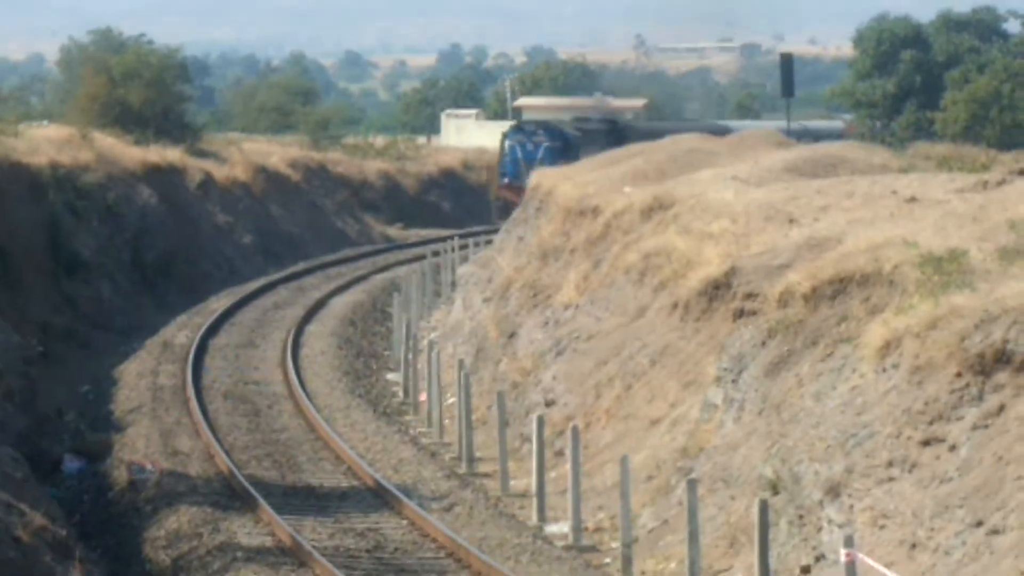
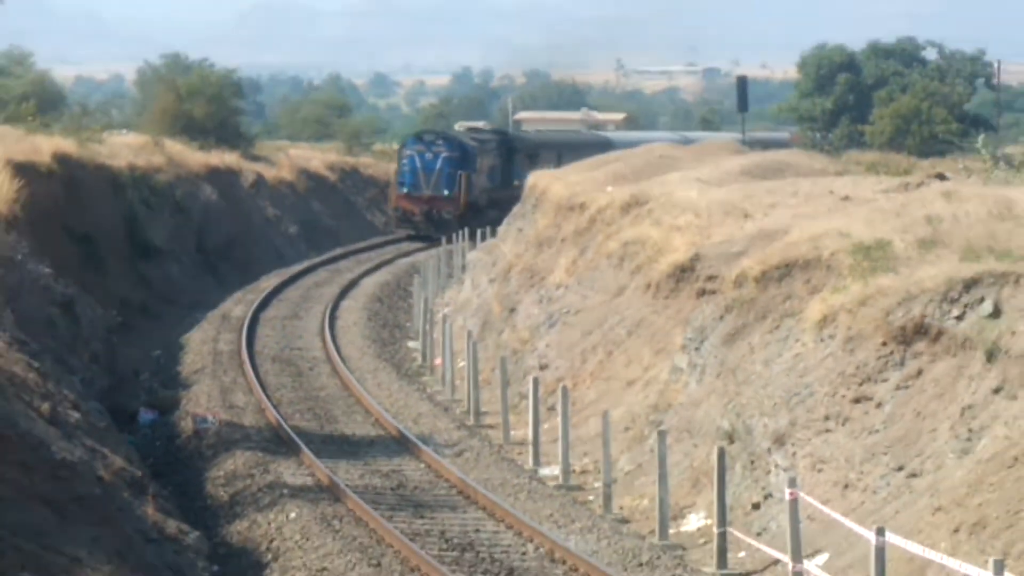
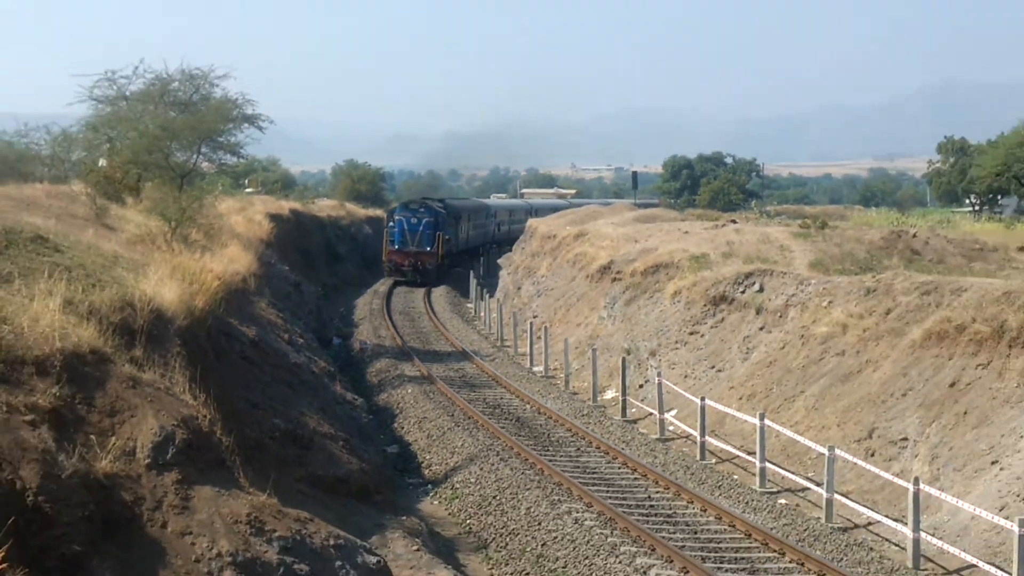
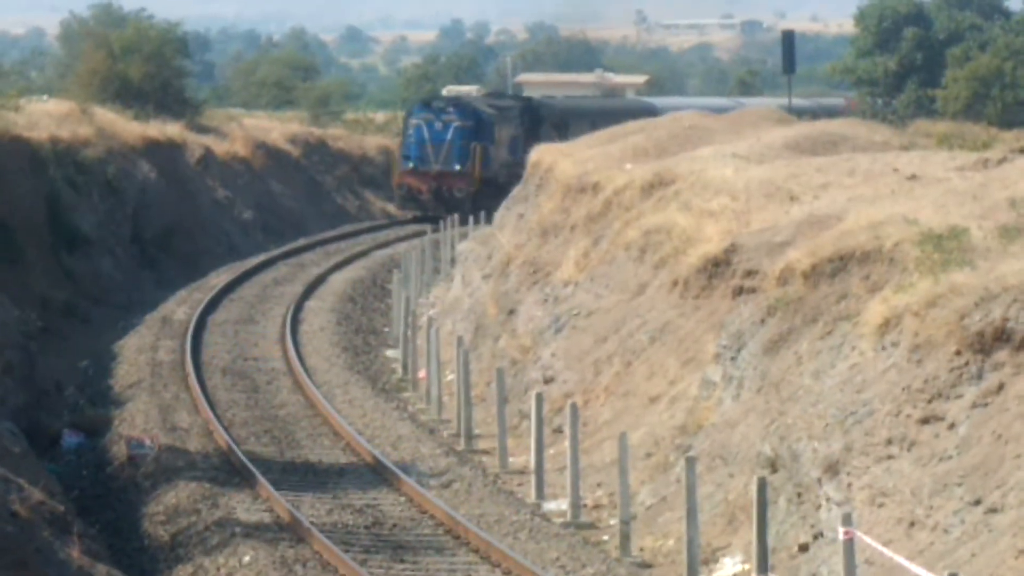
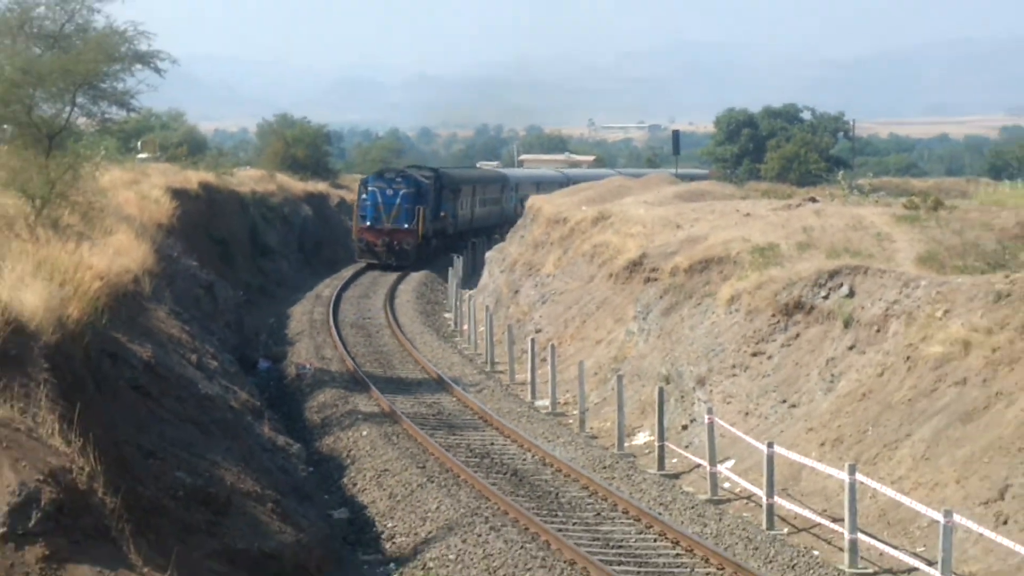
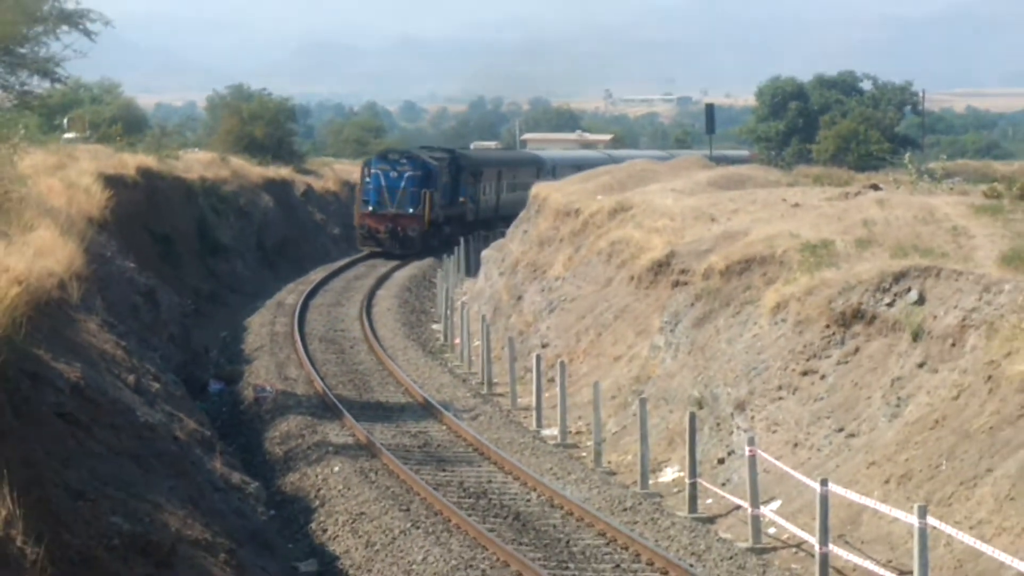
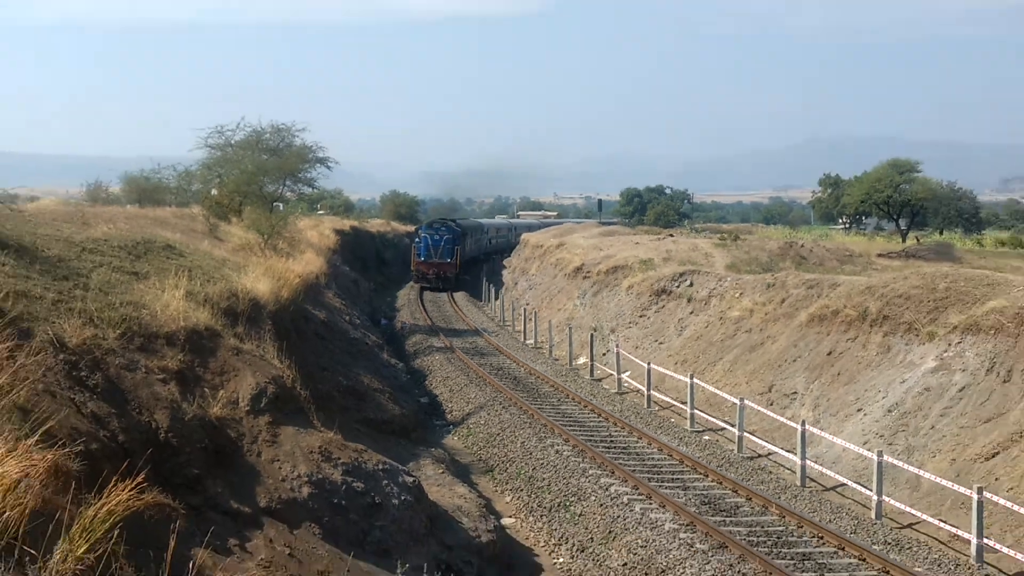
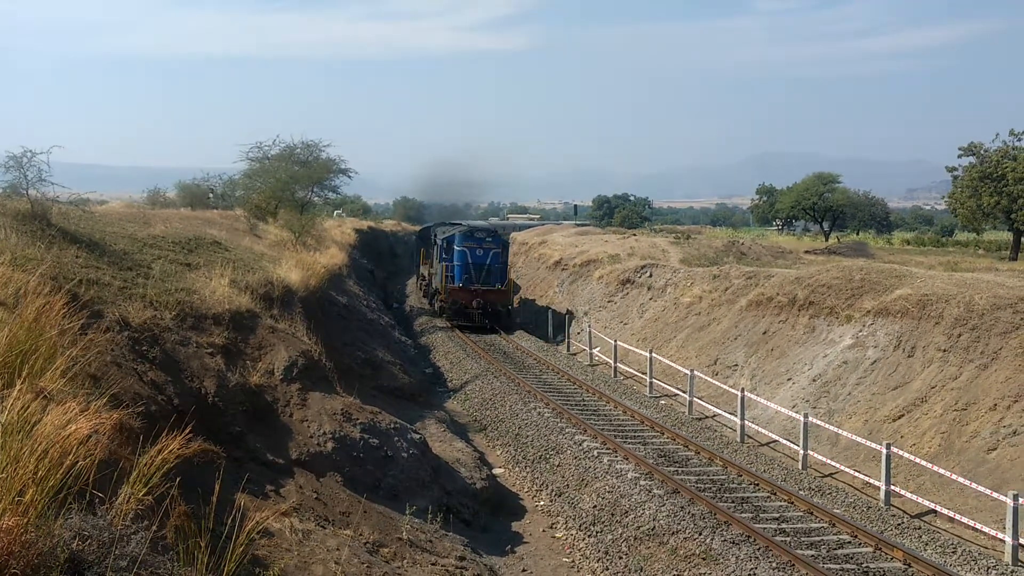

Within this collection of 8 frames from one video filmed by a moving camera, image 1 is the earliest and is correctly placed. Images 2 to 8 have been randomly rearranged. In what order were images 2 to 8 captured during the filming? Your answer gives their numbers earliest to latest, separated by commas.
4, 2, 6, 5, 3, 7, 8
